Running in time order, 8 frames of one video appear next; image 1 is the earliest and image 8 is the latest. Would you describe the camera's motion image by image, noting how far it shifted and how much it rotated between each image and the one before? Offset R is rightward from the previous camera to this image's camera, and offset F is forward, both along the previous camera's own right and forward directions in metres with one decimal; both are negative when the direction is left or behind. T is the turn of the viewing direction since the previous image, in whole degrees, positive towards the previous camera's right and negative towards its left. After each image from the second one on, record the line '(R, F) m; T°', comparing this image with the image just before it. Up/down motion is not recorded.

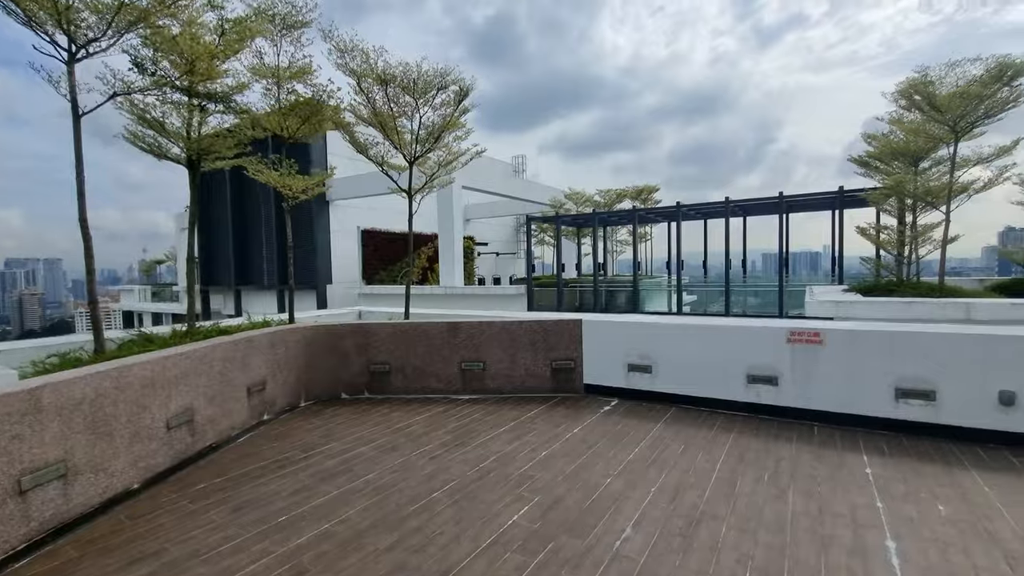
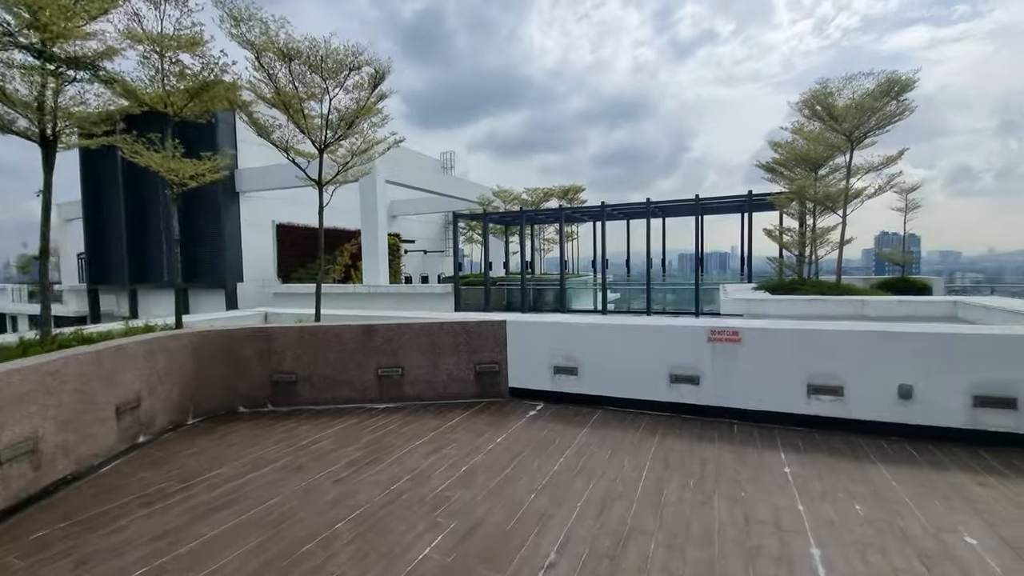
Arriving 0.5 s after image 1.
(+0.1, +0.2) m; +8°
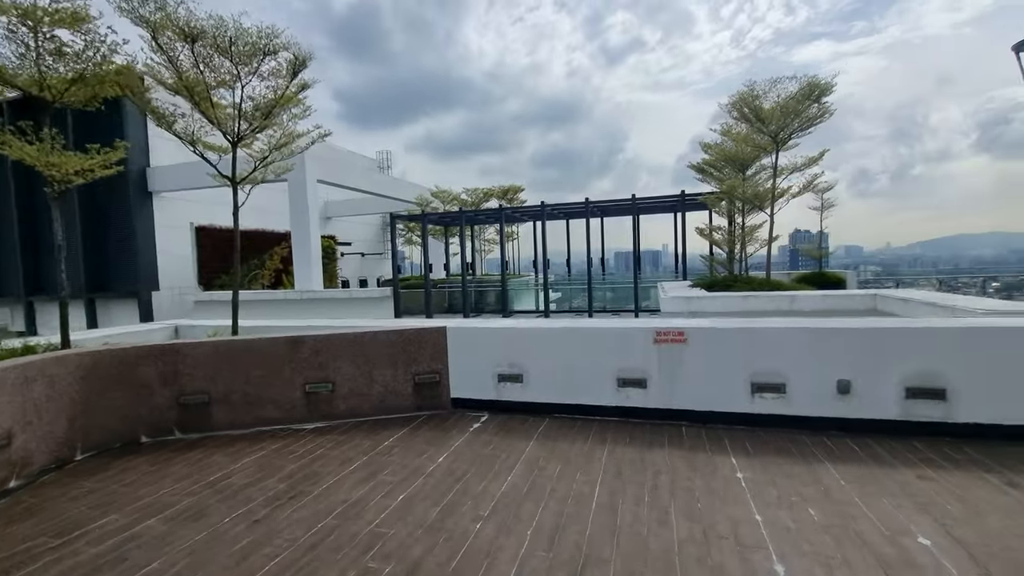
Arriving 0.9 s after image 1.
(0.0, +0.2) m; +7°
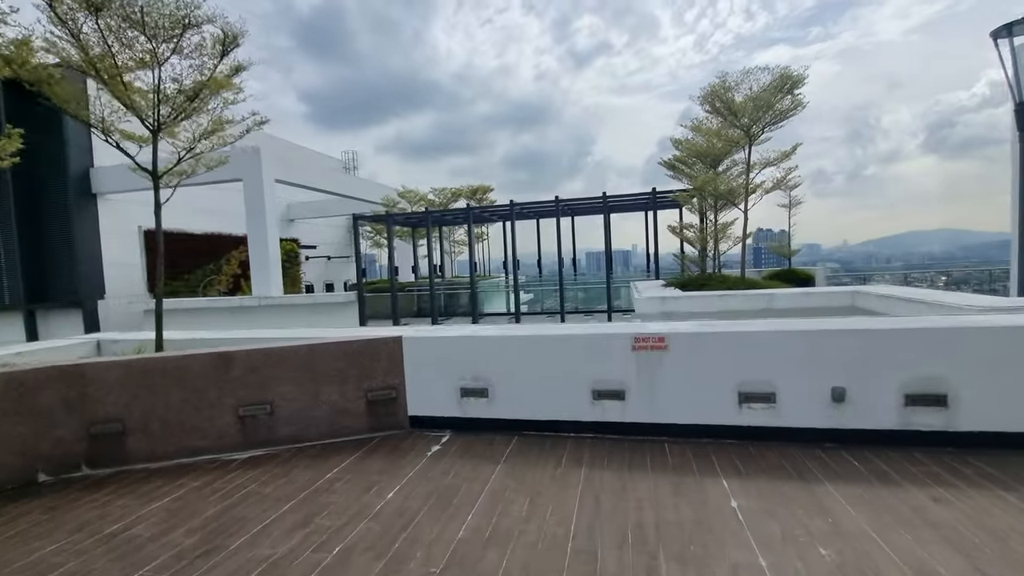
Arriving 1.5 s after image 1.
(+0.1, +0.4) m; +3°
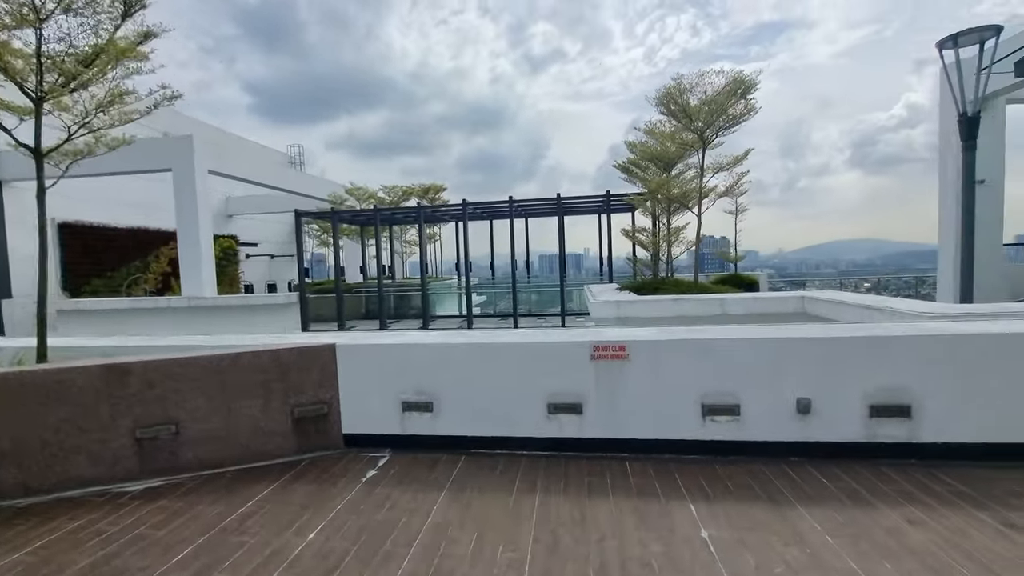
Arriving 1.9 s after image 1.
(0.0, +0.3) m; +5°
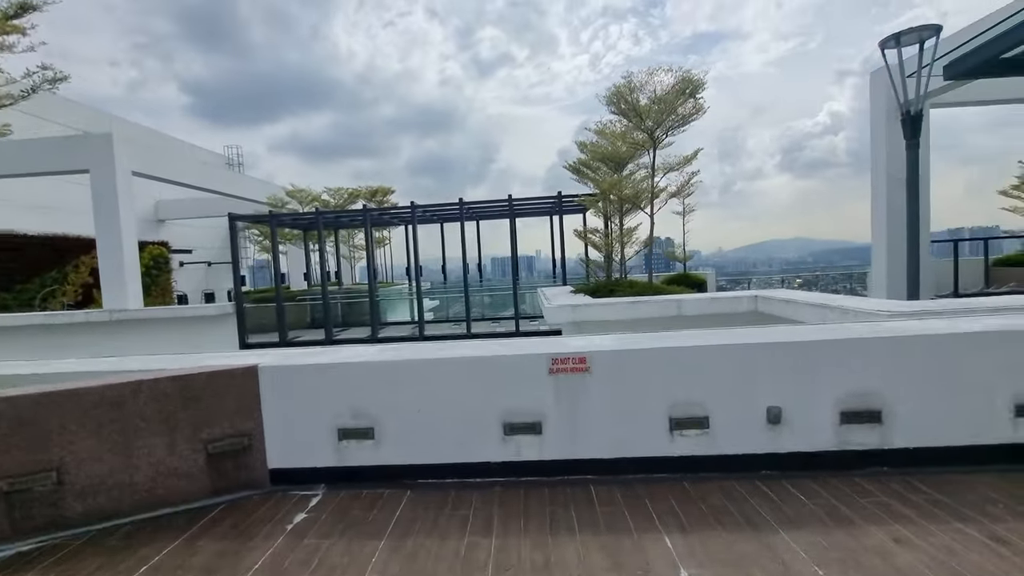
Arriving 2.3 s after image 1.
(0.0, +0.3) m; +5°
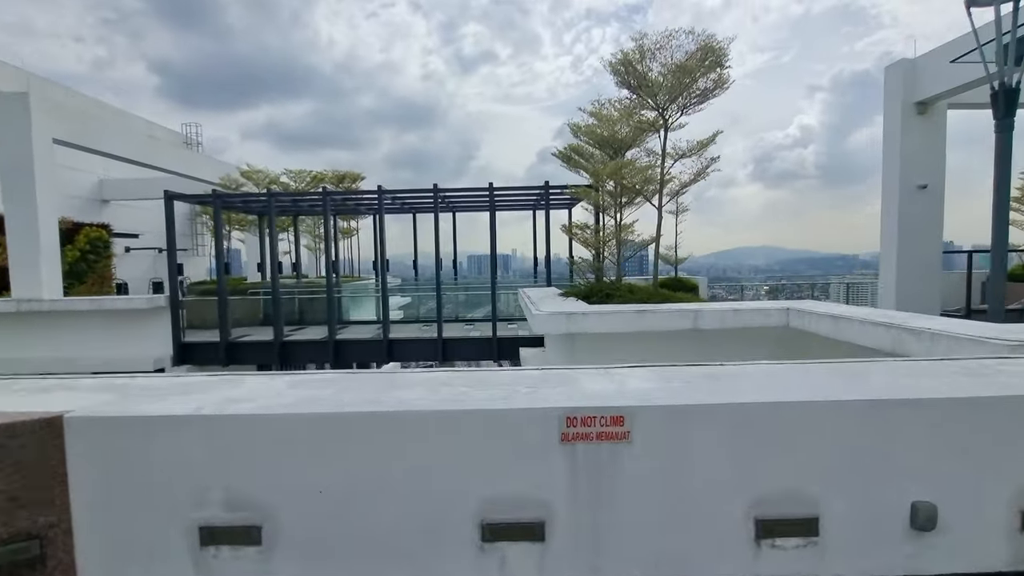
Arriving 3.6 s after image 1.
(-0.1, +1.1) m; +3°
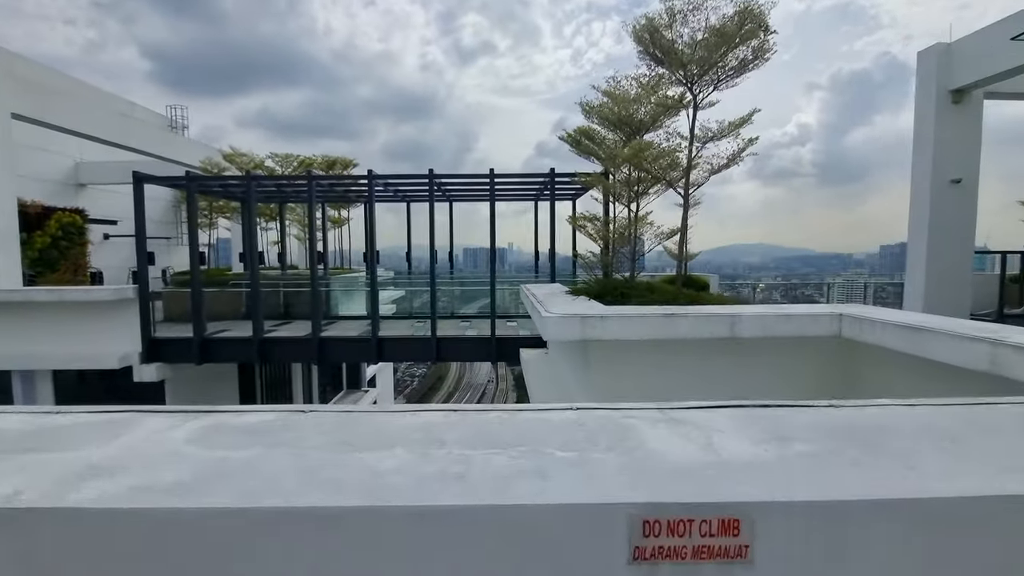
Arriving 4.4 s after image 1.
(-0.1, +0.7) m; +1°
